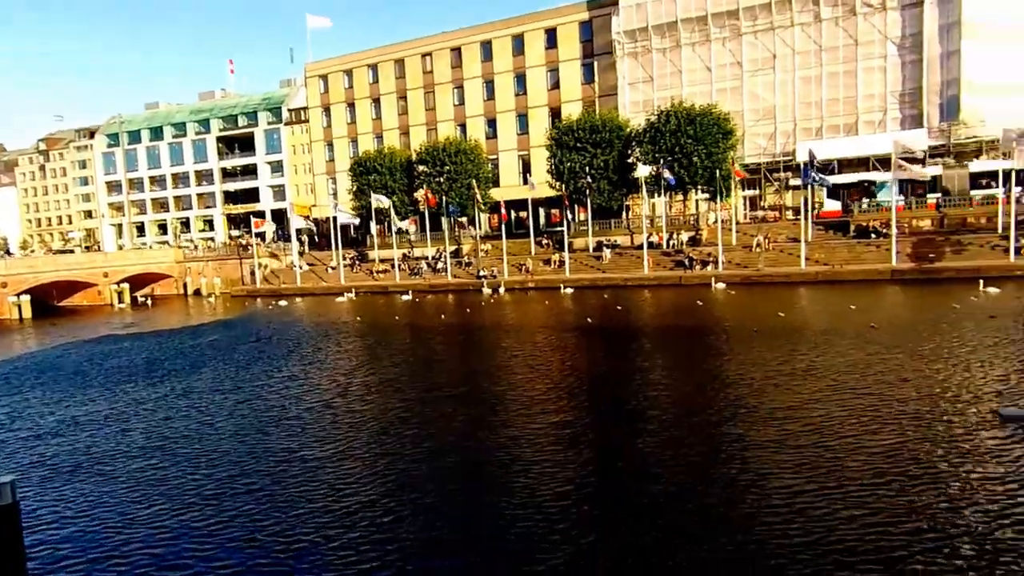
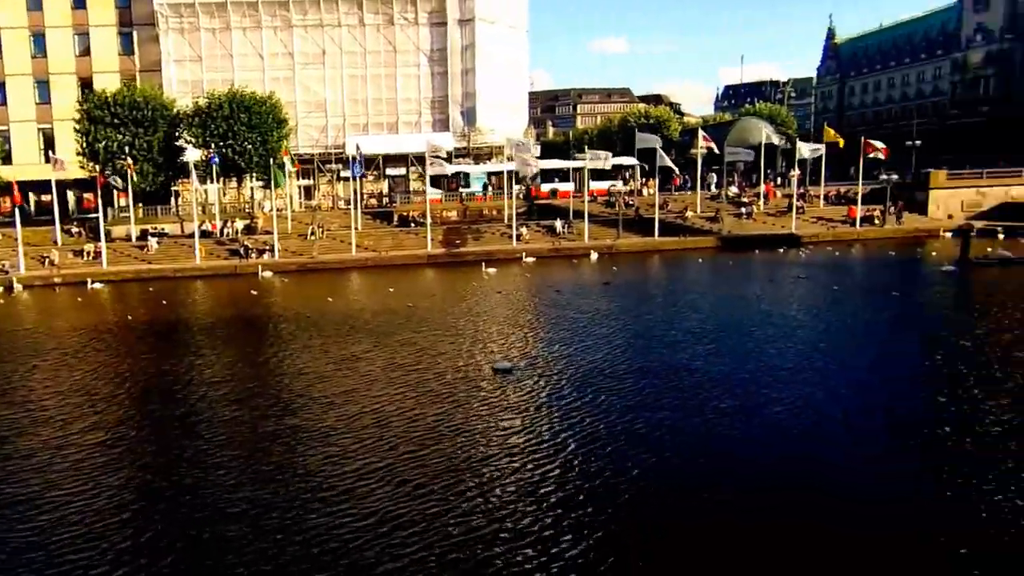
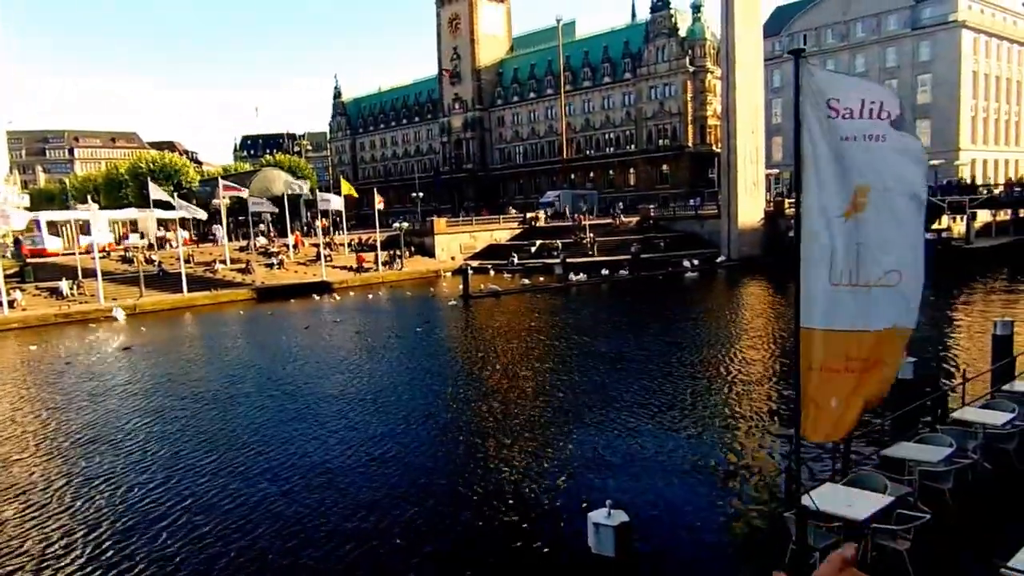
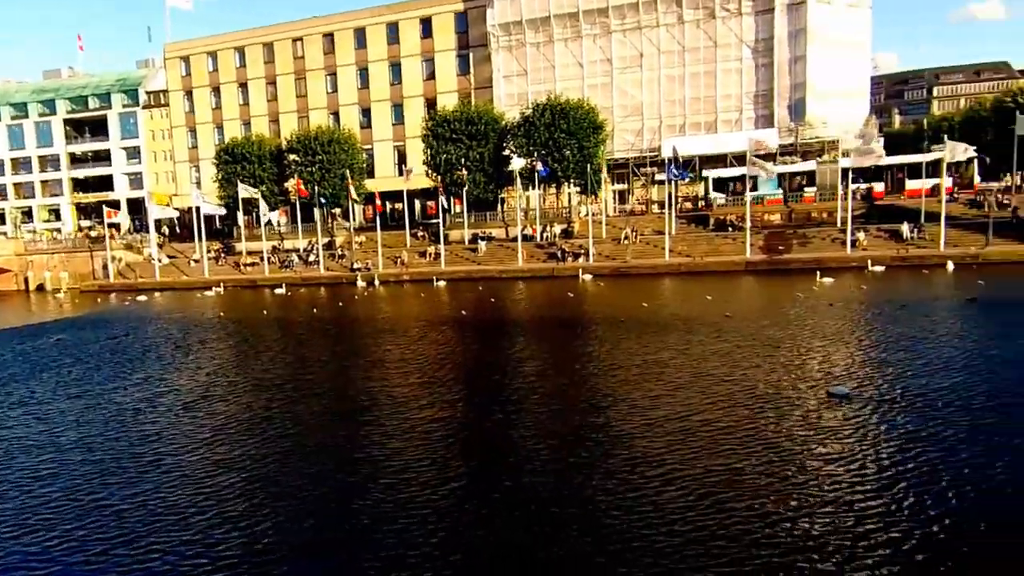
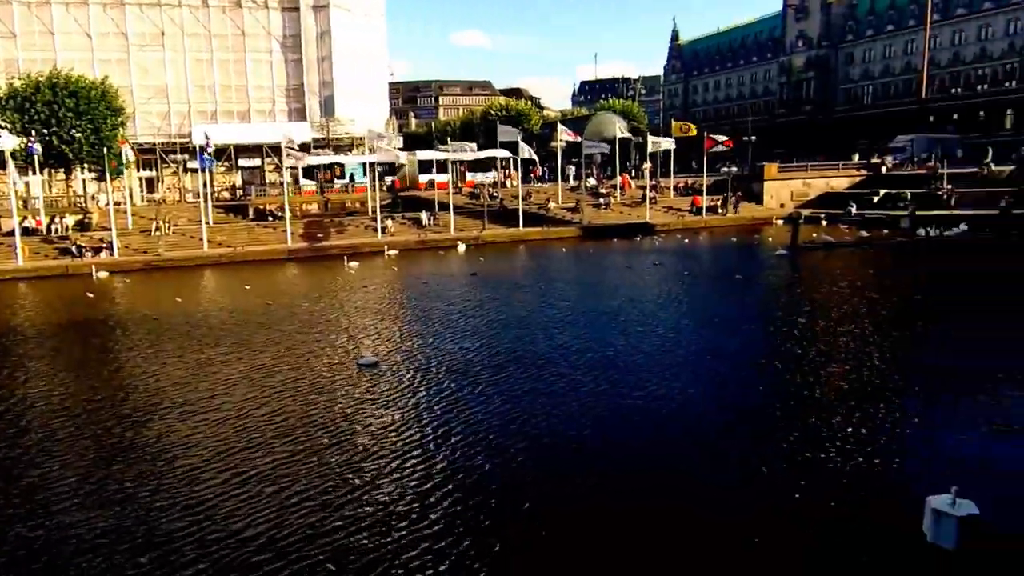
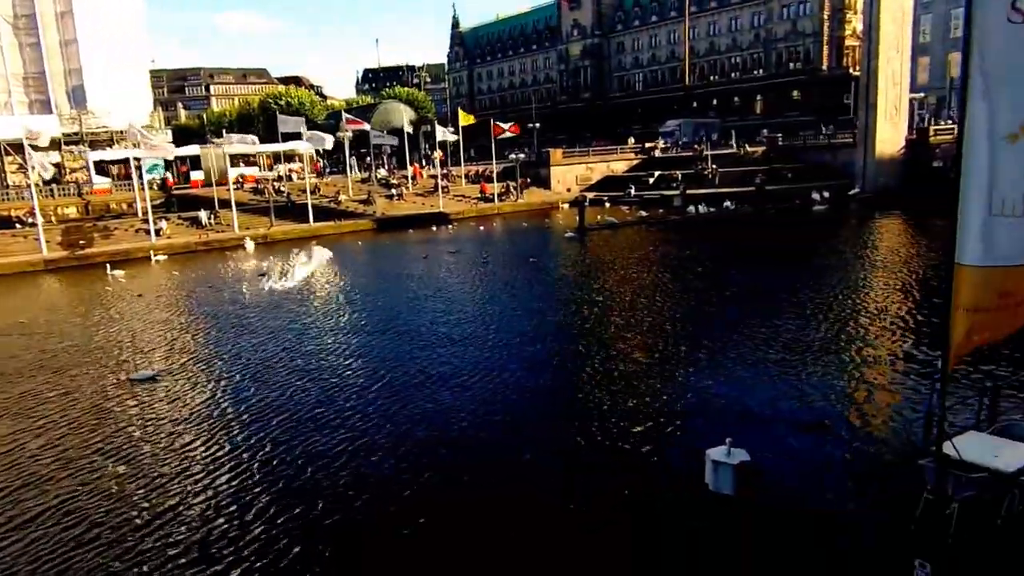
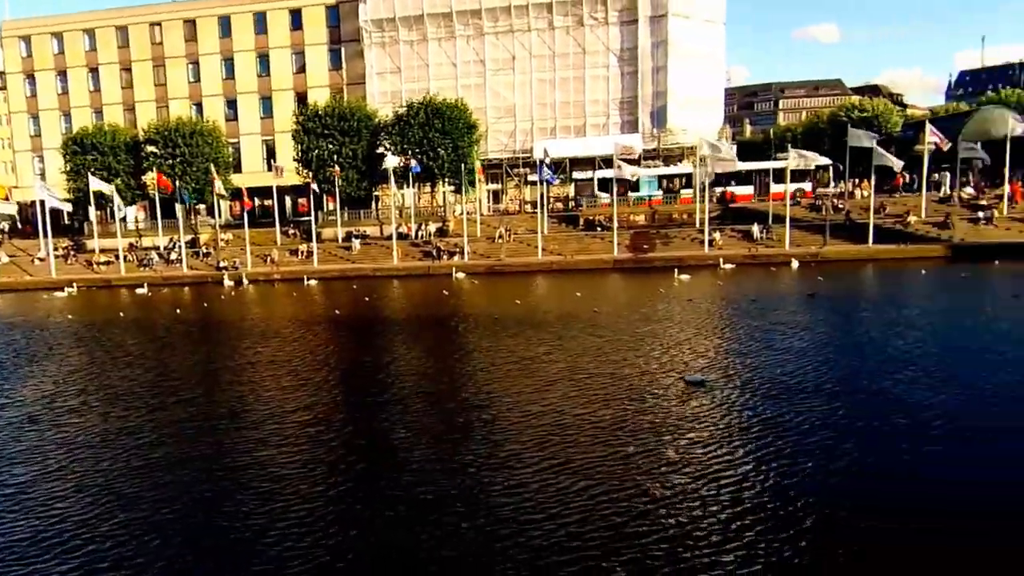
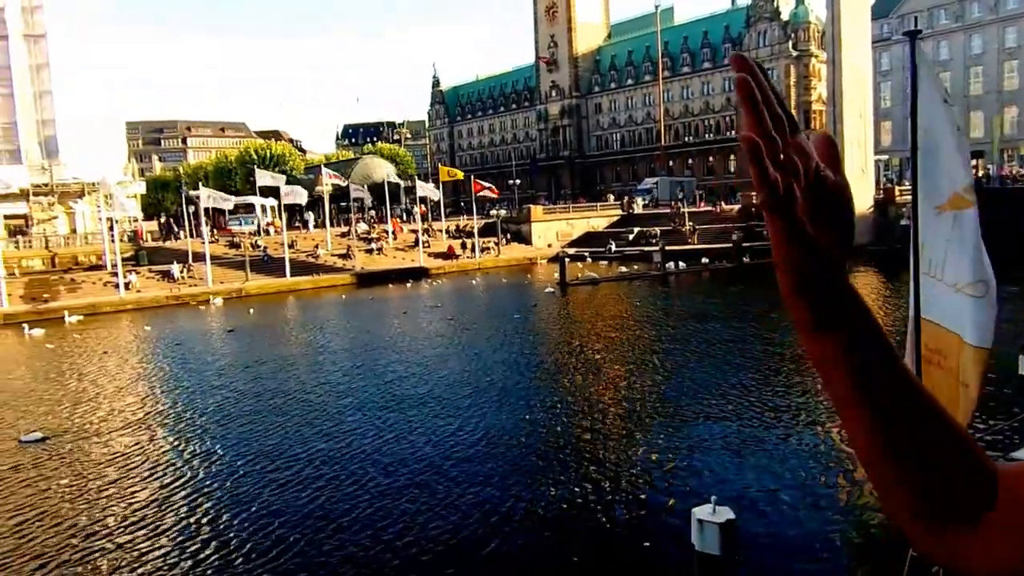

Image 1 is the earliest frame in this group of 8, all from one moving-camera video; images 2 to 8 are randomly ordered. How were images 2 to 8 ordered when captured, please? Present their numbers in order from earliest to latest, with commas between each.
4, 7, 2, 5, 6, 3, 8
